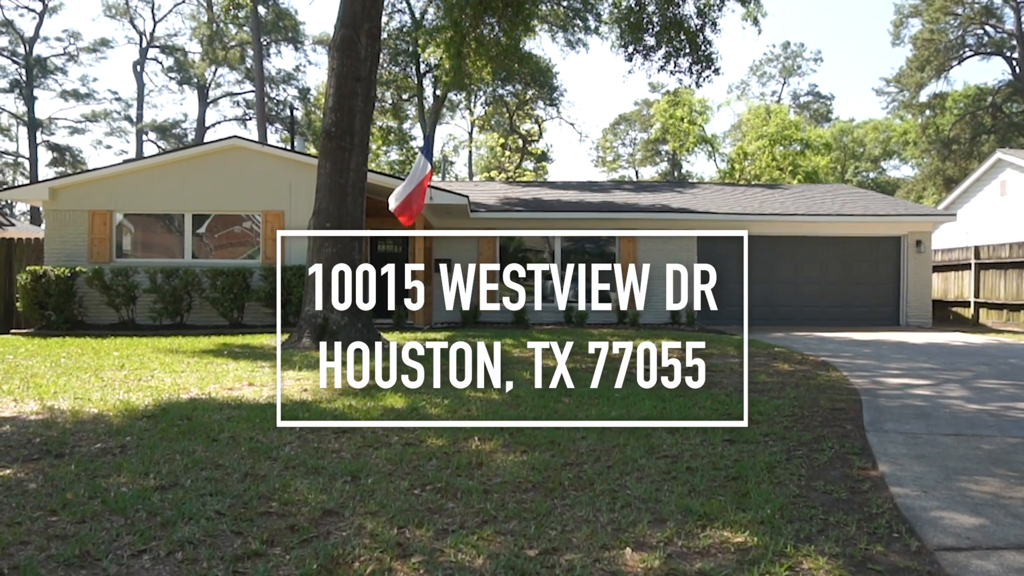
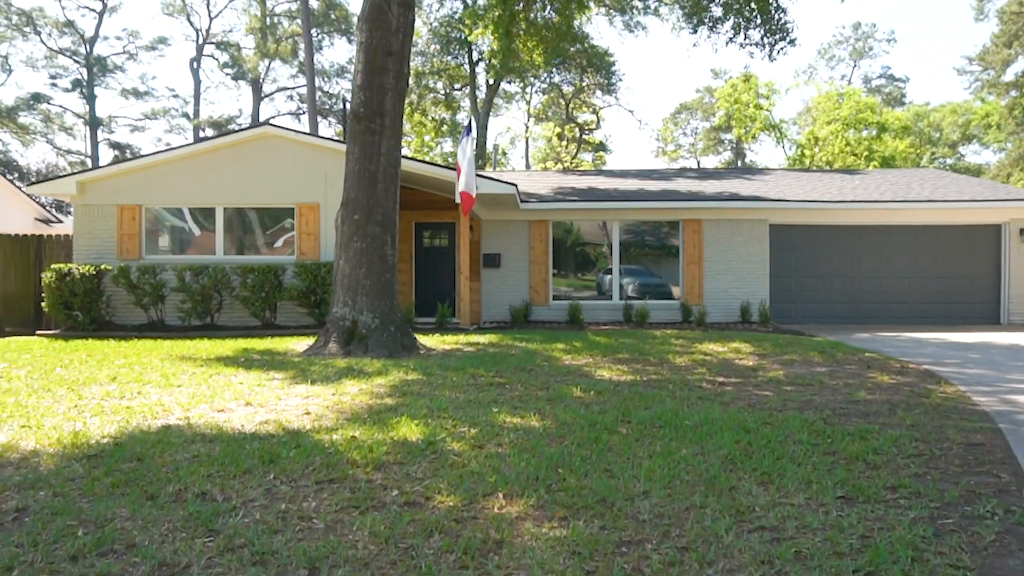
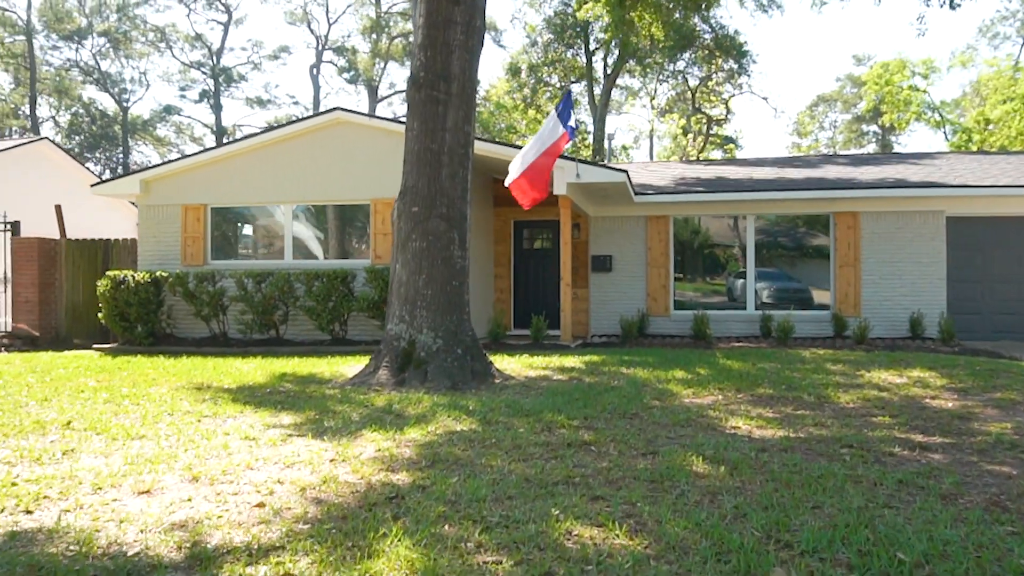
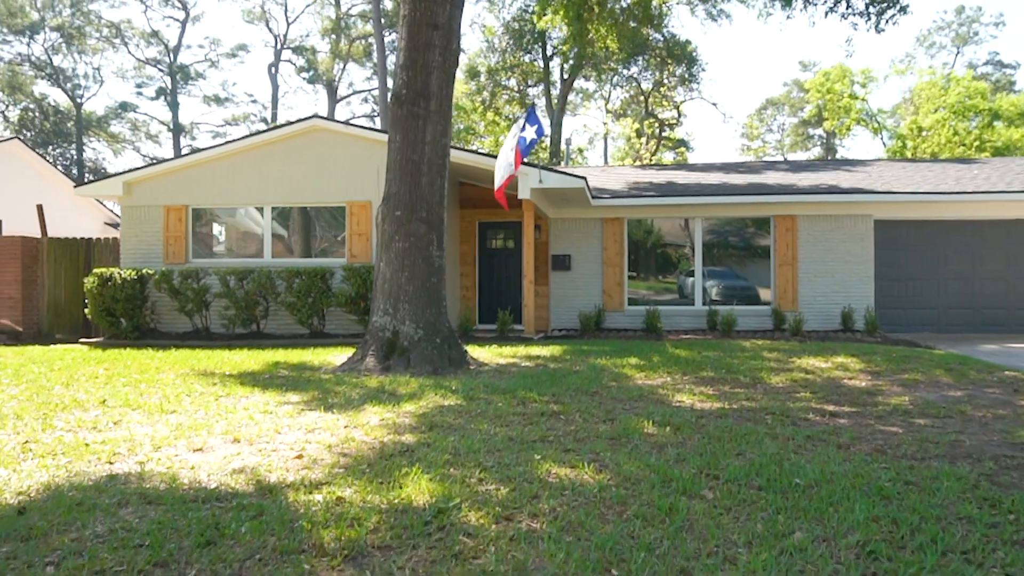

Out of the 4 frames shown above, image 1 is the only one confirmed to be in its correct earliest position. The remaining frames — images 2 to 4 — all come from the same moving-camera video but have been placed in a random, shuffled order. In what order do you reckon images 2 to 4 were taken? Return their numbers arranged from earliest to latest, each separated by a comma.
2, 4, 3
